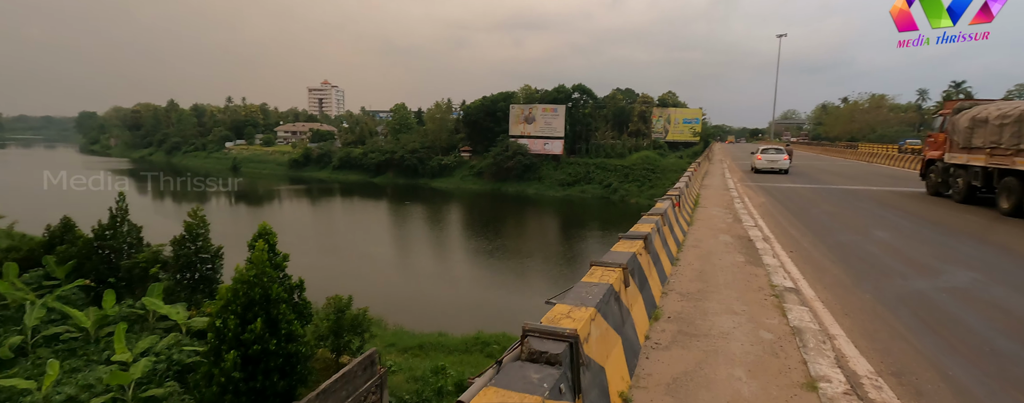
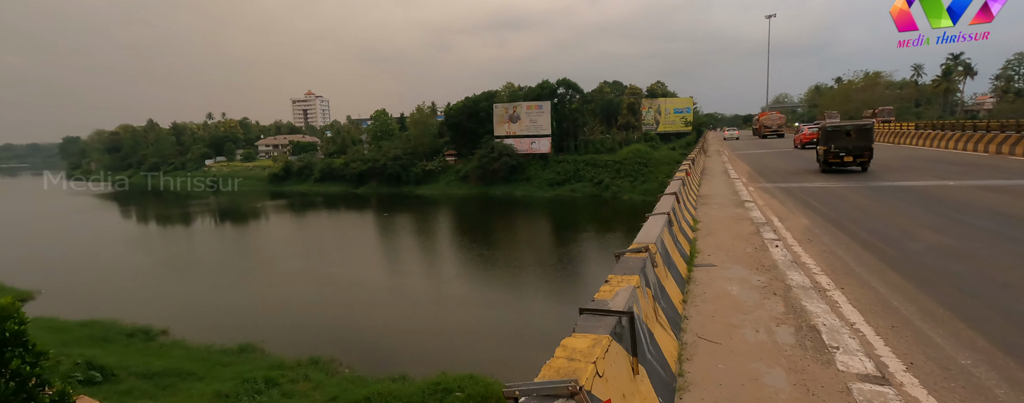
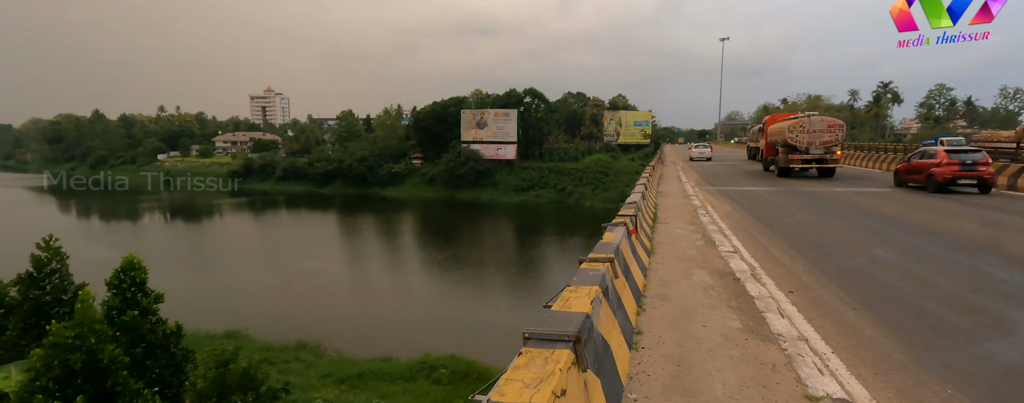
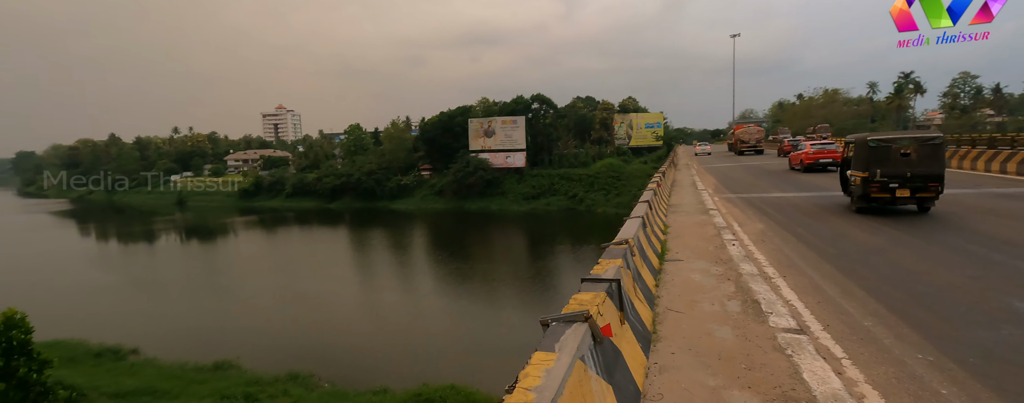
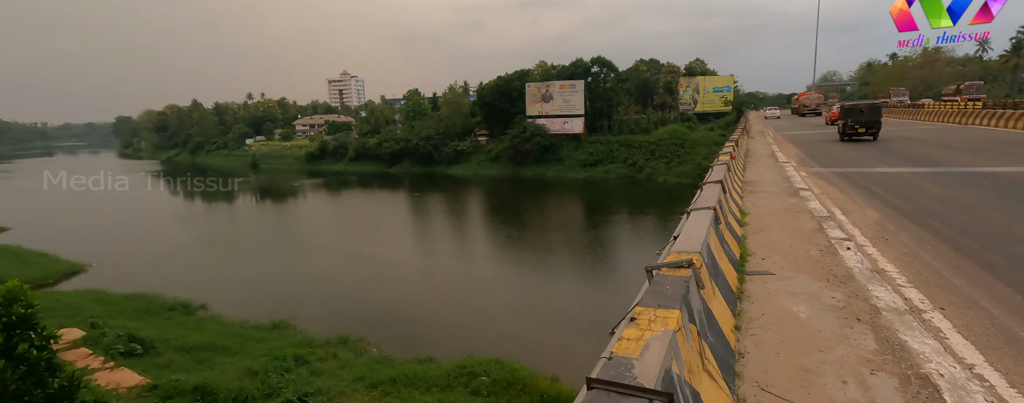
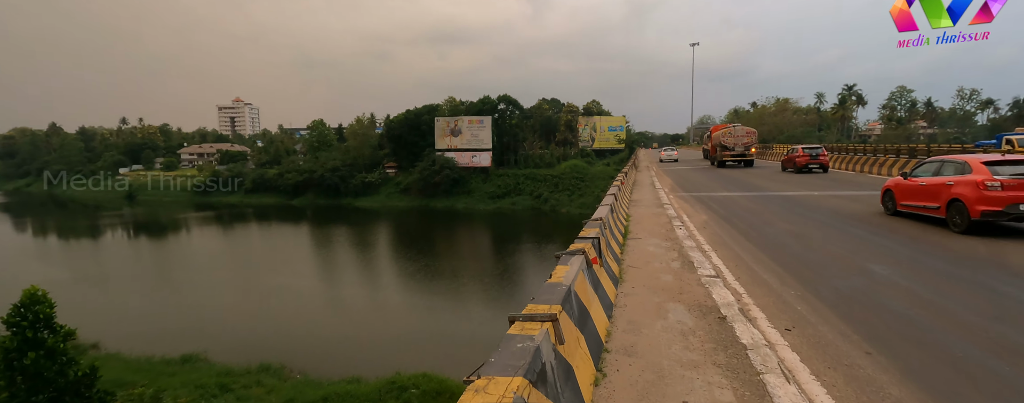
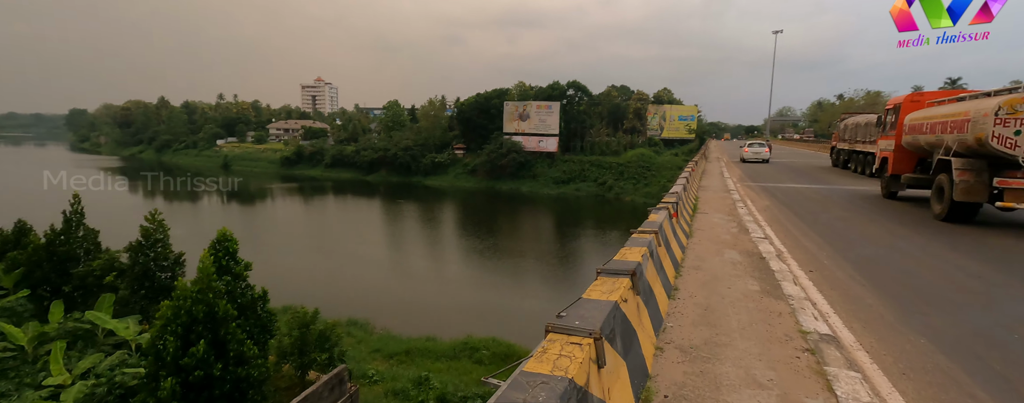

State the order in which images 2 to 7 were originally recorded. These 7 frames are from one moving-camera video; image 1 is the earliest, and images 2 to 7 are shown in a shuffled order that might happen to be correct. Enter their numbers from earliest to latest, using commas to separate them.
7, 3, 6, 4, 2, 5
